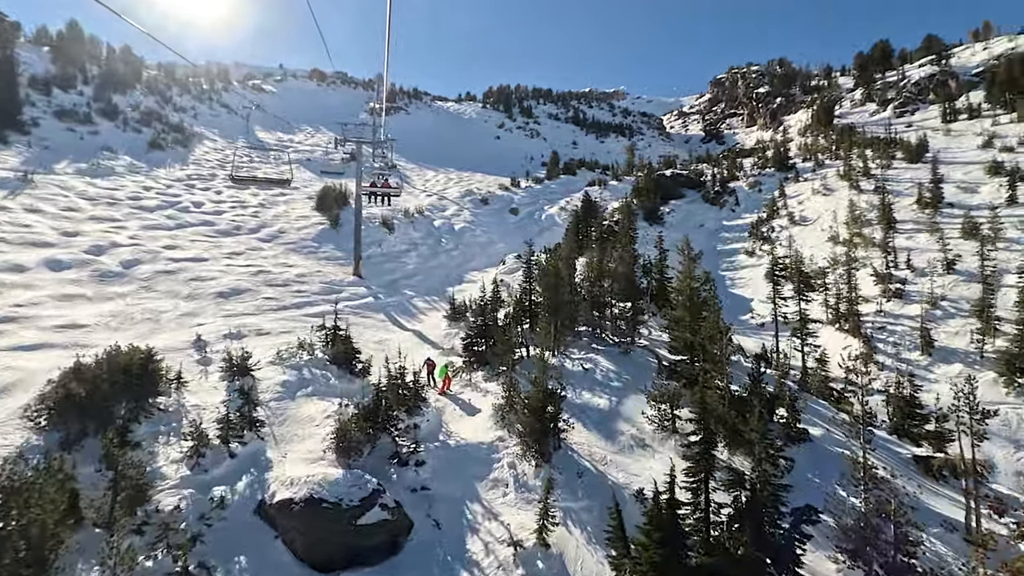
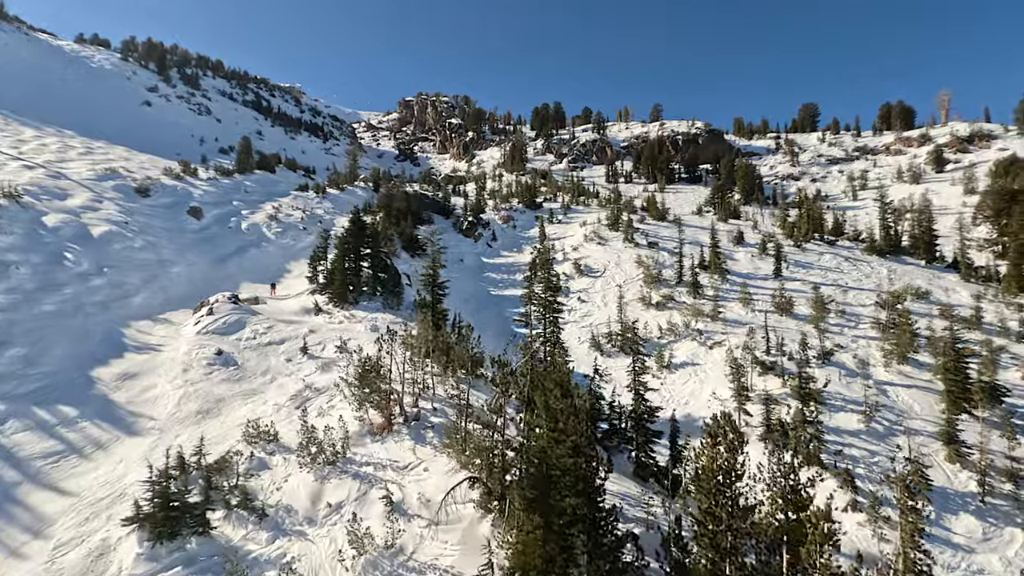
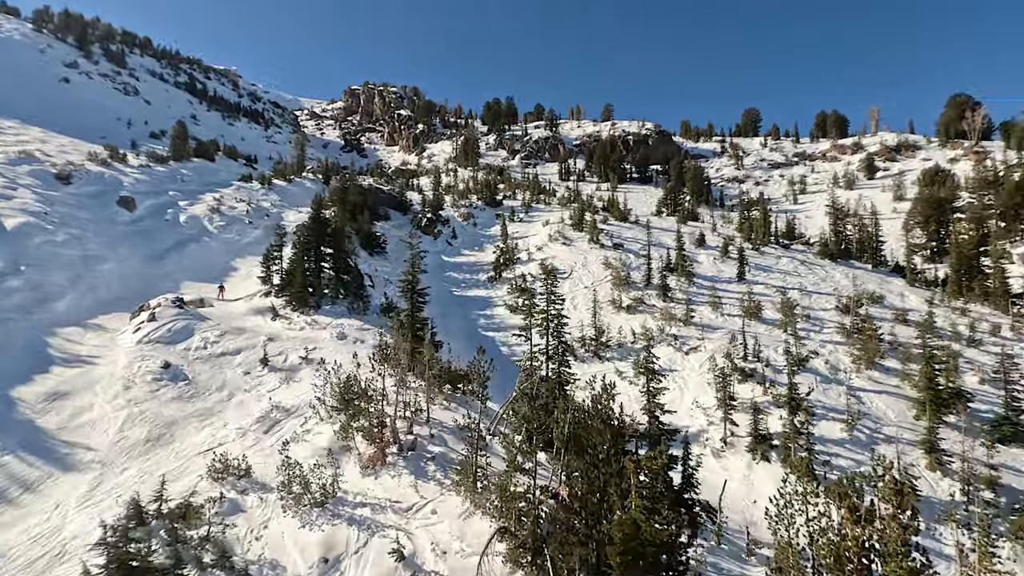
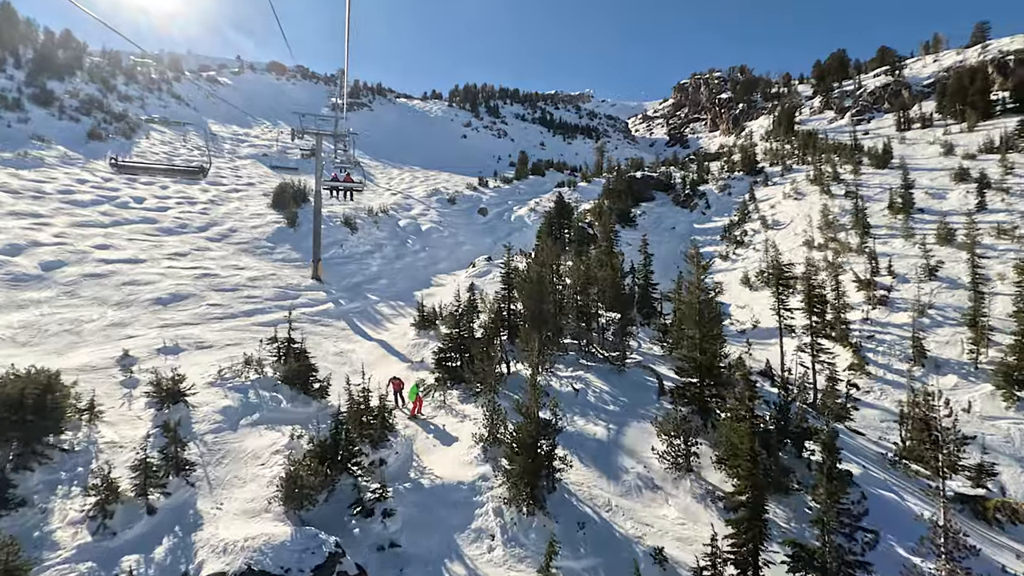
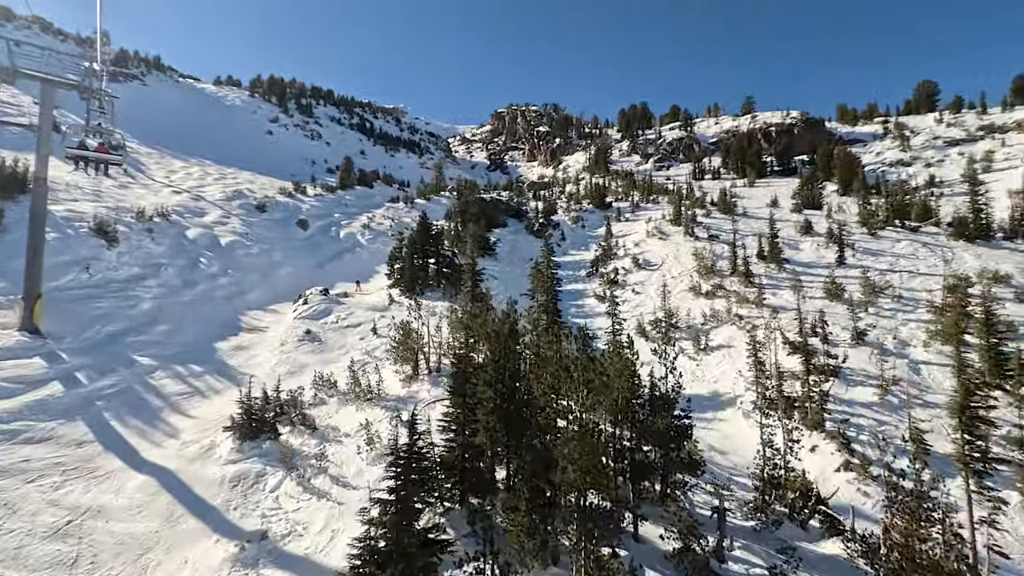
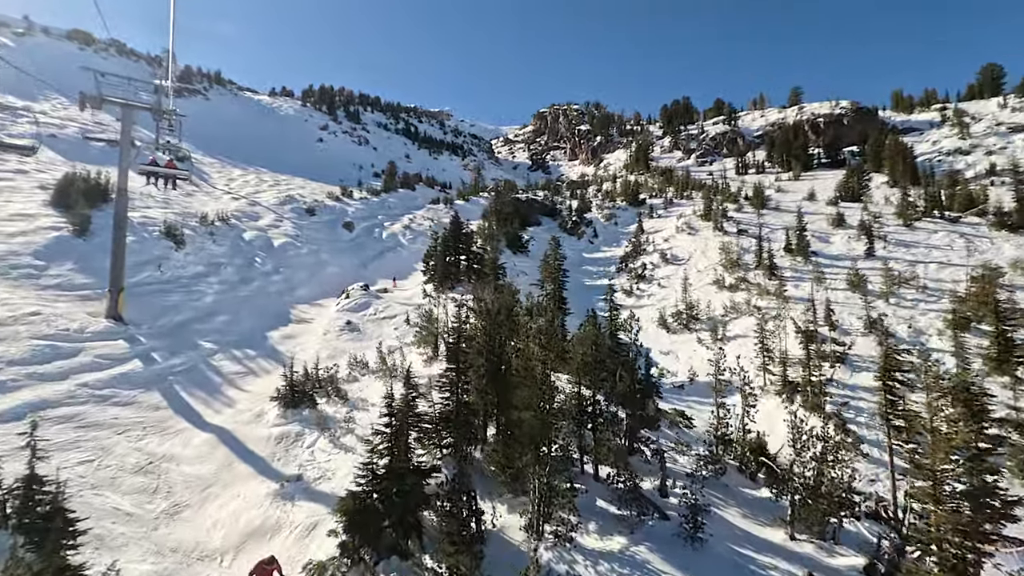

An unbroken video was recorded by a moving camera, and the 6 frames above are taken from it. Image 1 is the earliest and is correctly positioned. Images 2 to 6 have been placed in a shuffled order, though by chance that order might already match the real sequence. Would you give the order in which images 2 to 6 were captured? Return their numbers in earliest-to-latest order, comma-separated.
4, 6, 5, 2, 3
